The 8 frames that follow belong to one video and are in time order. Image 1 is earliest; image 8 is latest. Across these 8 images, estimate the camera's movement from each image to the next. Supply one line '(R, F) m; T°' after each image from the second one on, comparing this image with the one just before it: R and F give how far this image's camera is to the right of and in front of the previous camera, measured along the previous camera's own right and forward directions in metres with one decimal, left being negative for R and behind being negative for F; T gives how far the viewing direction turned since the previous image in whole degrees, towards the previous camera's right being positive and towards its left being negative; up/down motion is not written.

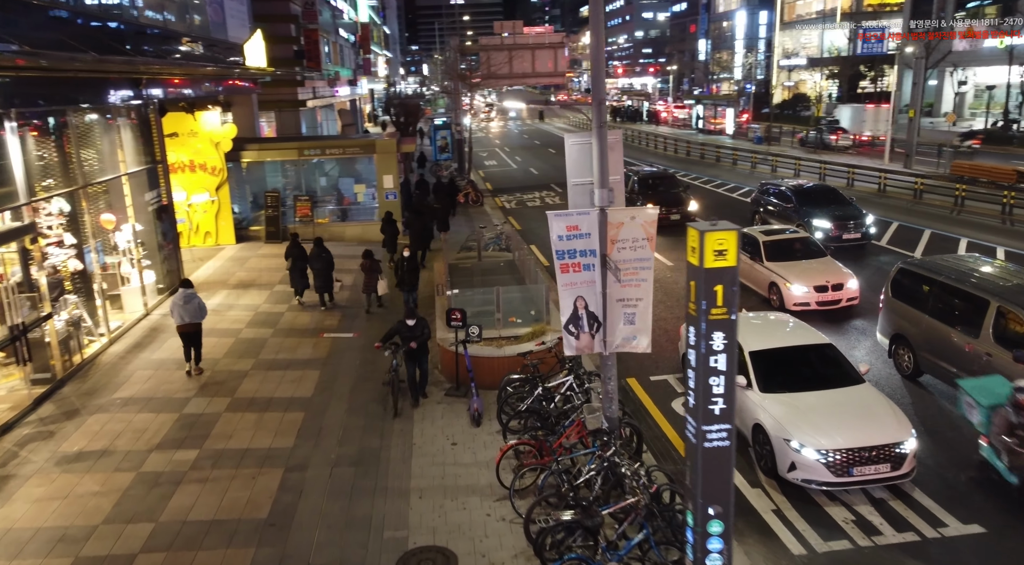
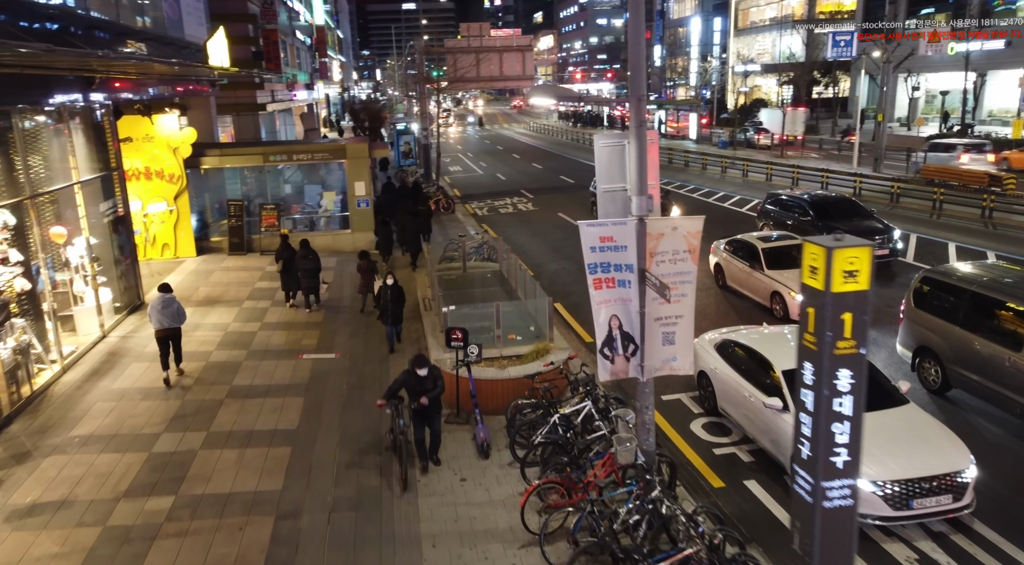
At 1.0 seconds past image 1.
(-0.7, +0.9) m; +3°
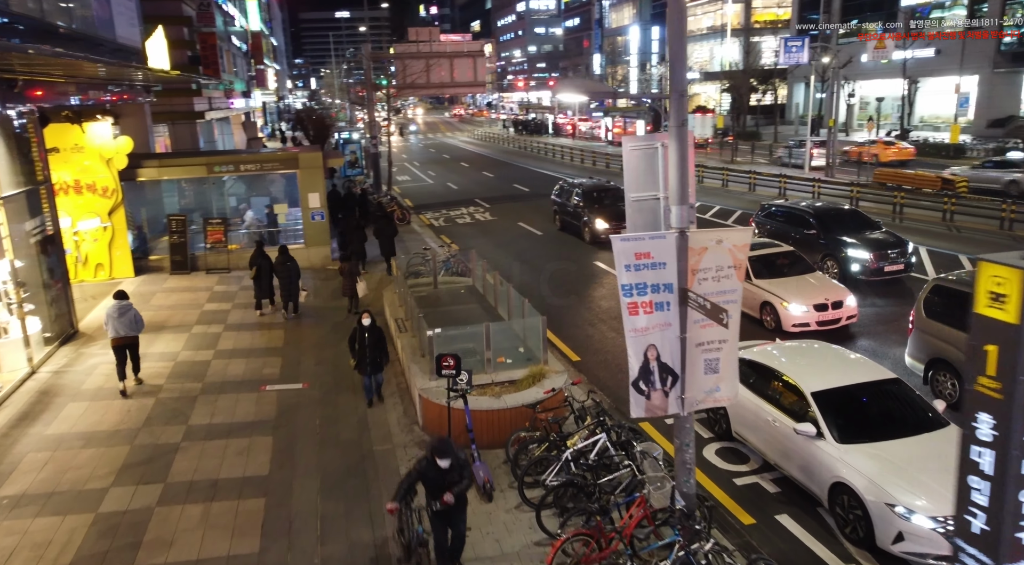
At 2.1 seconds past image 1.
(-0.7, +1.0) m; +5°
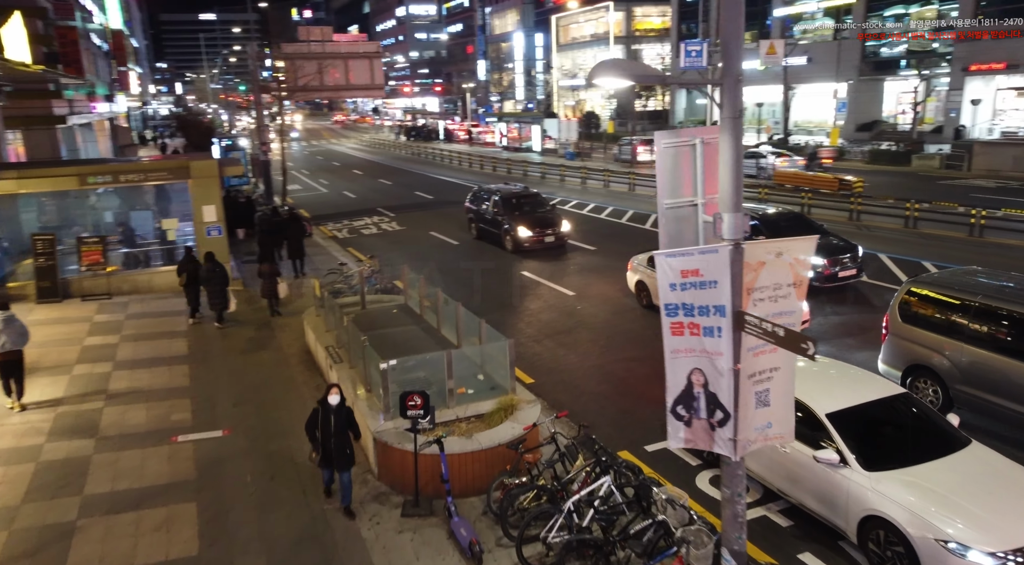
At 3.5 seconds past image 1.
(-0.9, +1.3) m; +9°
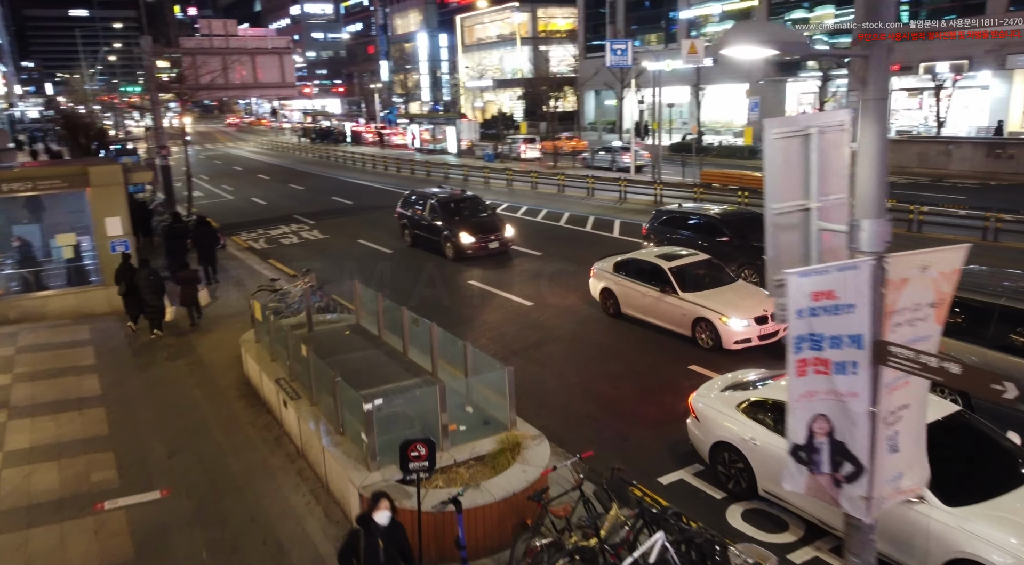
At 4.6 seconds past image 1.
(-1.0, +1.3) m; +7°
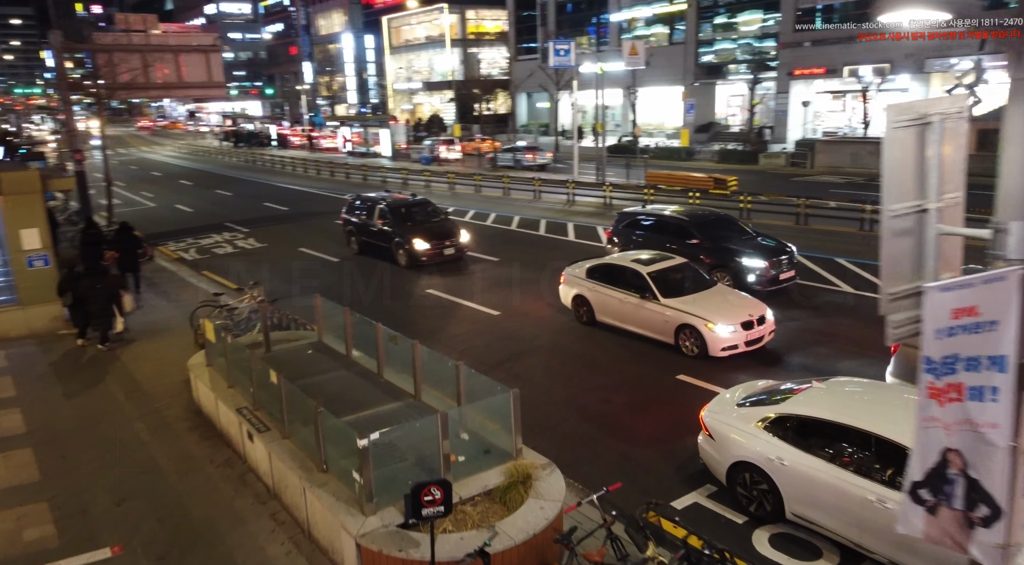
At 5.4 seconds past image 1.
(-0.7, +0.8) m; +6°
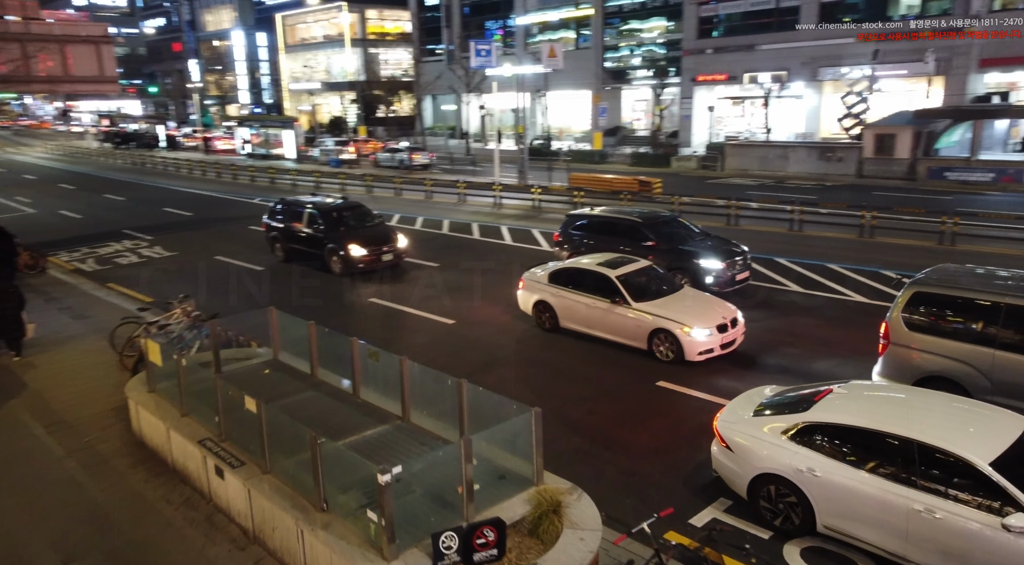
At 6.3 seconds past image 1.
(-1.1, +0.7) m; +8°
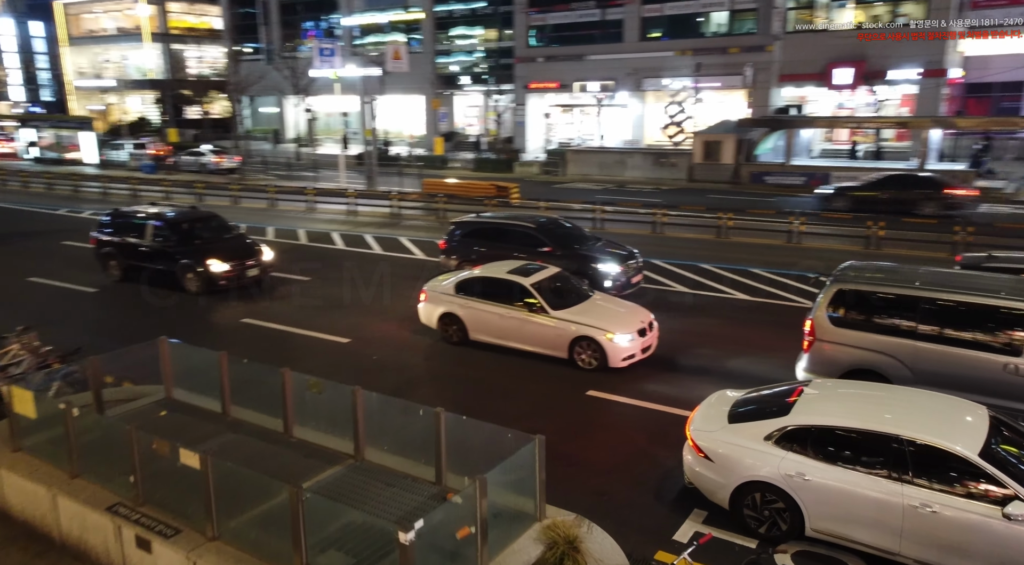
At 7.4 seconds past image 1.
(-1.4, +0.8) m; +14°
